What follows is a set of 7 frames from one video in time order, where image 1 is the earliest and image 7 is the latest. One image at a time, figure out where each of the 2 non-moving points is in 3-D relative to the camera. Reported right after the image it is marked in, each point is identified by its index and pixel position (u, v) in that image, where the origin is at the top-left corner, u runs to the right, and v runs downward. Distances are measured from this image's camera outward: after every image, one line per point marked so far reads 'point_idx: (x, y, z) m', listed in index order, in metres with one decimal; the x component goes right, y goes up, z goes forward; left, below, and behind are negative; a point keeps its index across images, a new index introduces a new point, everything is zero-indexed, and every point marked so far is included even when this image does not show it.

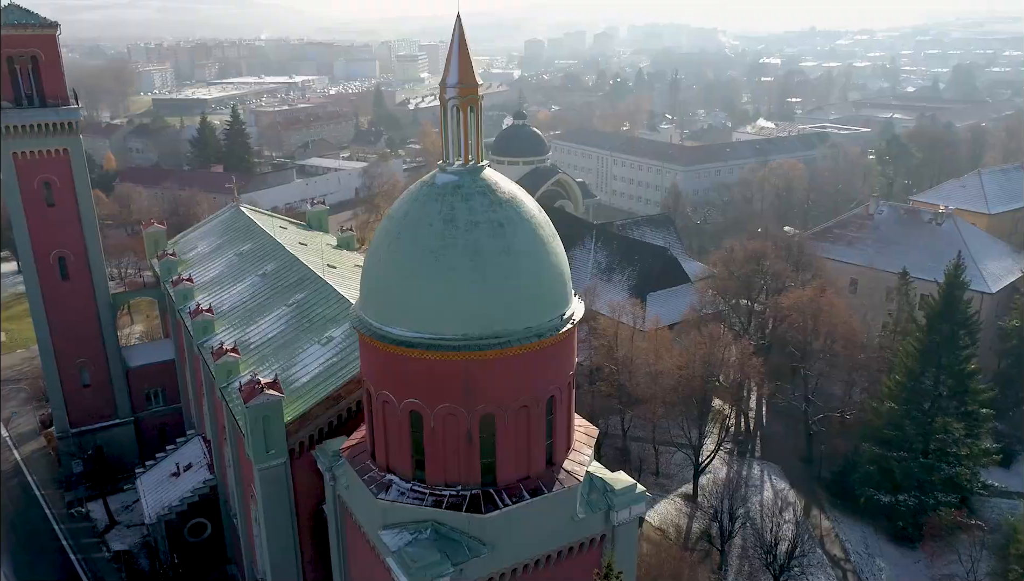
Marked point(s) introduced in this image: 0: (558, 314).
0: (+0.8, -0.5, +15.0) m
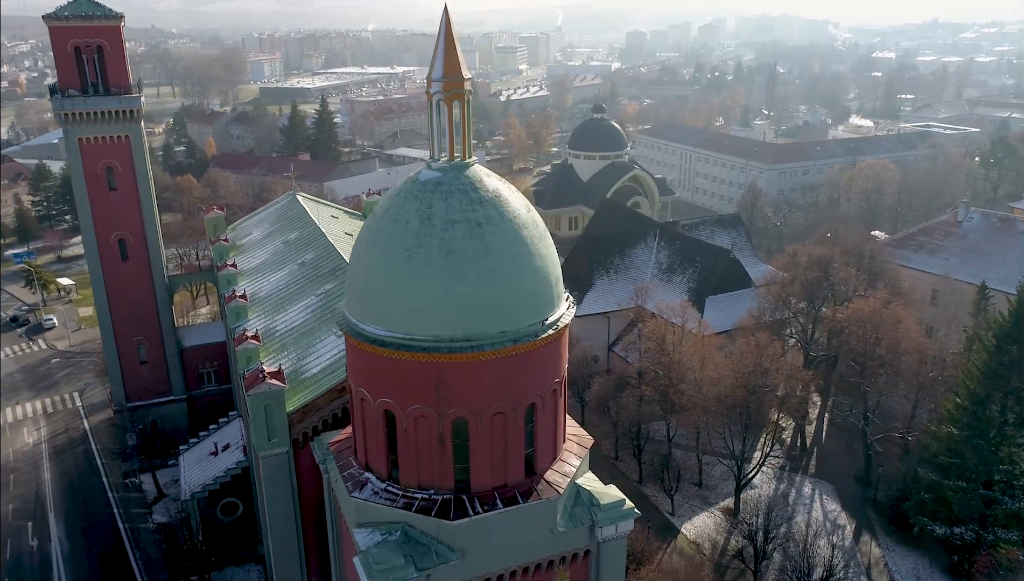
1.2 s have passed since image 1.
0: (+0.5, -0.6, +14.4) m
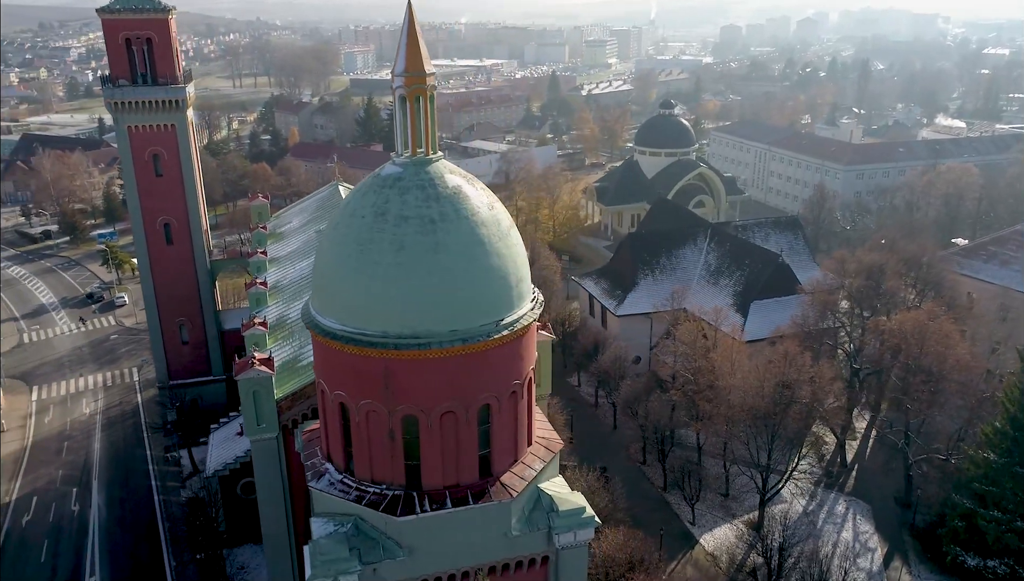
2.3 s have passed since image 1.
0: (-0.3, -0.5, +14.2) m
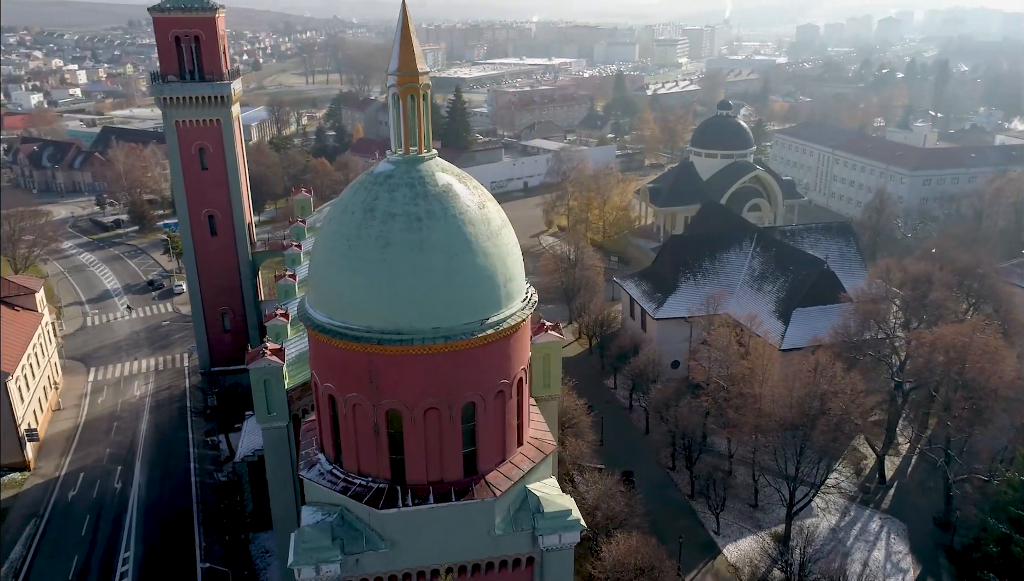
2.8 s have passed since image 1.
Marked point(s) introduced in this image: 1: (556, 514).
0: (-0.6, -0.5, +14.2) m
1: (+0.8, -4.2, +15.1) m
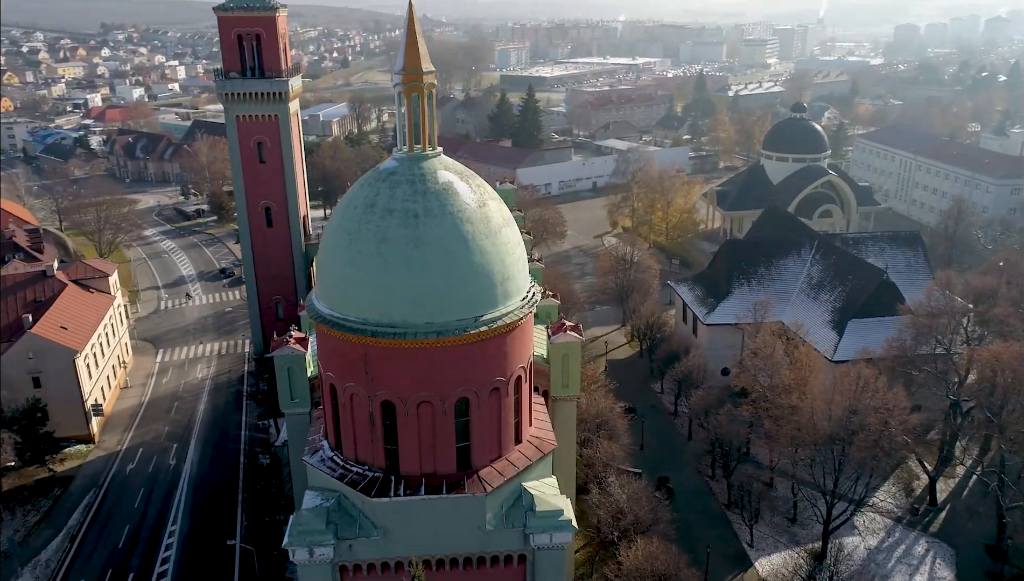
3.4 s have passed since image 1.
0: (-0.7, -0.5, +14.4) m
1: (+0.7, -4.2, +15.1) m
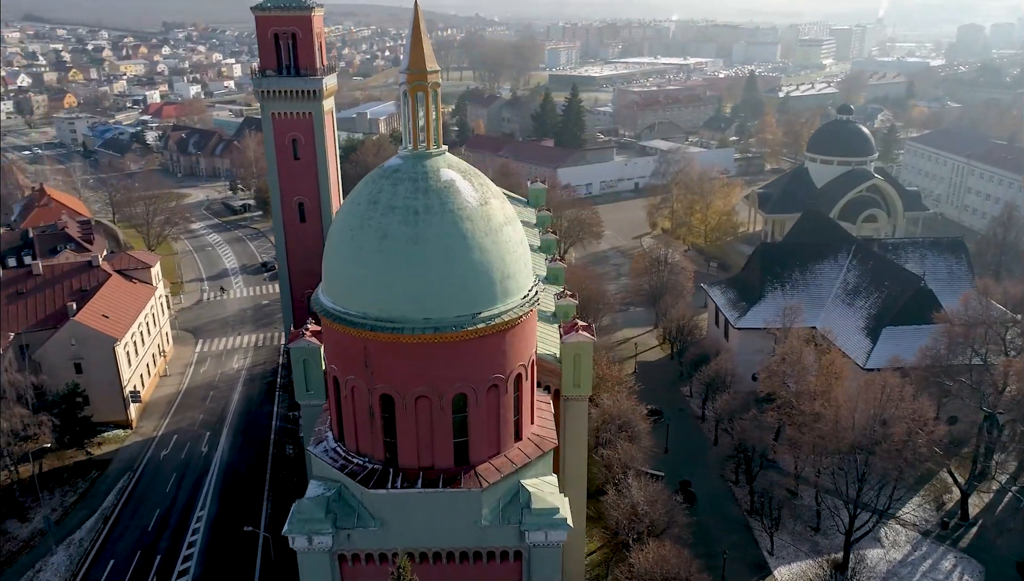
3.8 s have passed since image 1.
0: (-0.8, -0.4, +14.6) m
1: (+0.6, -4.2, +15.2) m
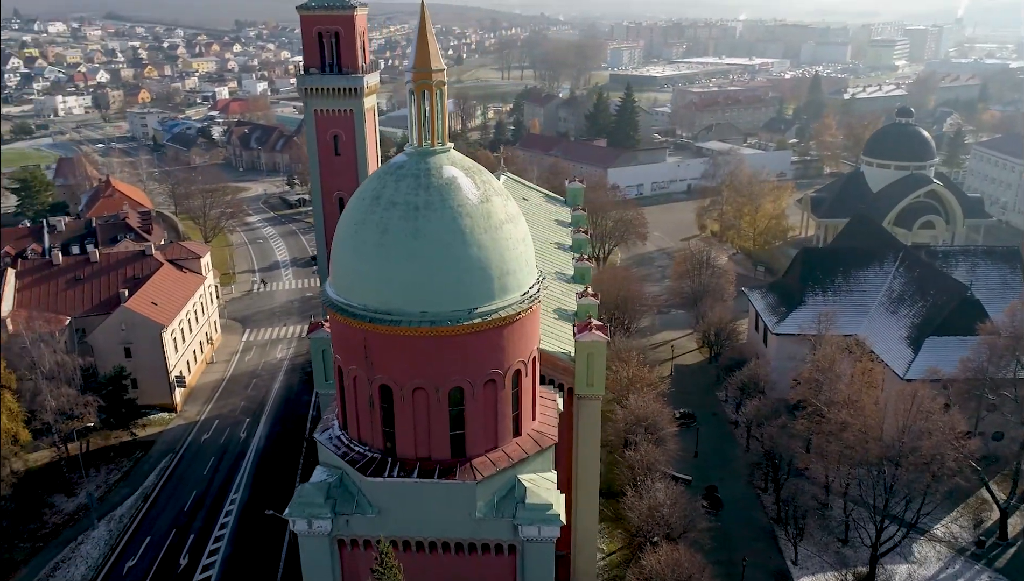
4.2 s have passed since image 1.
0: (-0.8, -0.3, +14.8) m
1: (+0.5, -4.1, +15.4) m
